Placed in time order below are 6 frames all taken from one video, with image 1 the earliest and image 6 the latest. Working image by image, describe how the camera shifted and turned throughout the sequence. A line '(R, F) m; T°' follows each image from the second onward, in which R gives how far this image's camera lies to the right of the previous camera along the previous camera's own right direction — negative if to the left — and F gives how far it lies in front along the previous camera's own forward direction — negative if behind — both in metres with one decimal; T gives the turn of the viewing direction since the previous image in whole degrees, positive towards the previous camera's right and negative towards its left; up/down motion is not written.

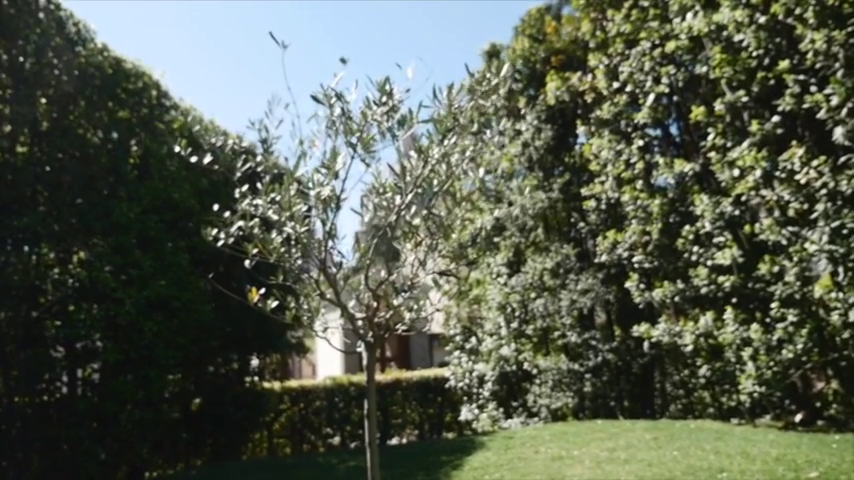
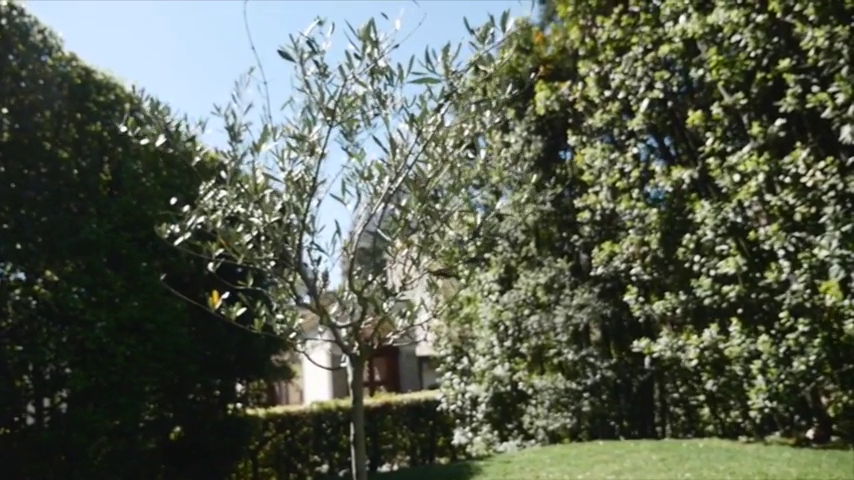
(0.0, +0.4) m; +1°
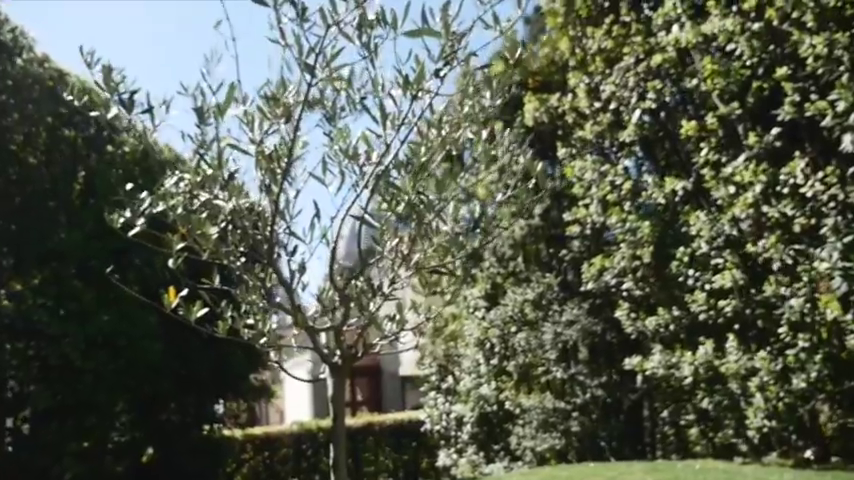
(0.0, +0.3) m; +2°
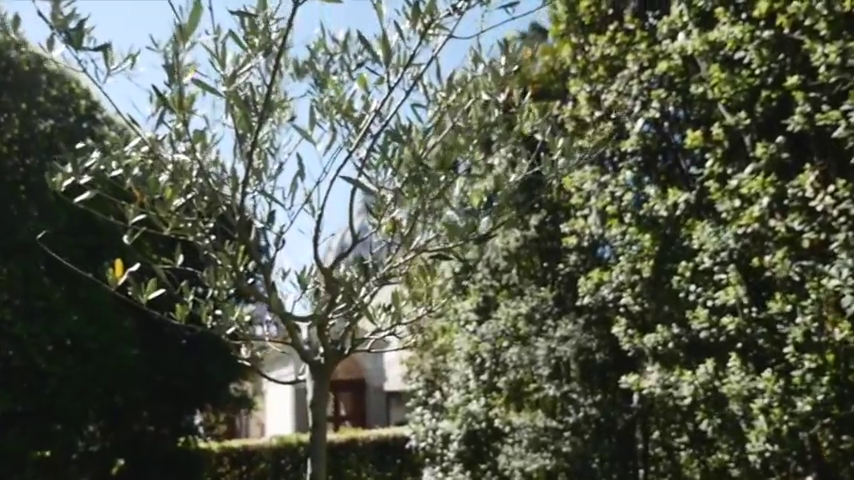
(0.0, +0.3) m; +1°
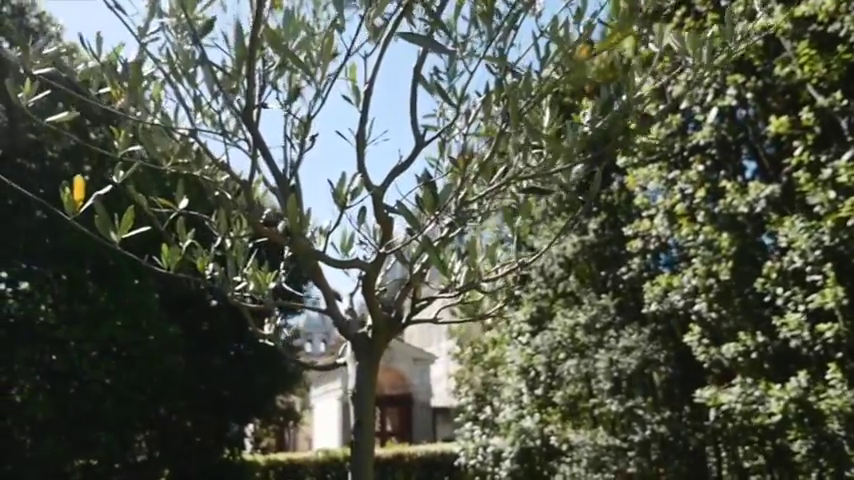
(-0.1, +0.5) m; -4°
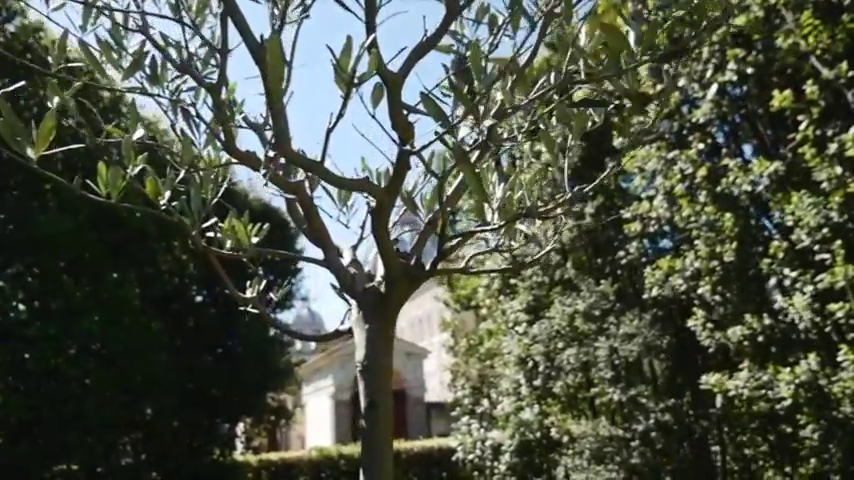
(0.0, +0.3) m; +1°
